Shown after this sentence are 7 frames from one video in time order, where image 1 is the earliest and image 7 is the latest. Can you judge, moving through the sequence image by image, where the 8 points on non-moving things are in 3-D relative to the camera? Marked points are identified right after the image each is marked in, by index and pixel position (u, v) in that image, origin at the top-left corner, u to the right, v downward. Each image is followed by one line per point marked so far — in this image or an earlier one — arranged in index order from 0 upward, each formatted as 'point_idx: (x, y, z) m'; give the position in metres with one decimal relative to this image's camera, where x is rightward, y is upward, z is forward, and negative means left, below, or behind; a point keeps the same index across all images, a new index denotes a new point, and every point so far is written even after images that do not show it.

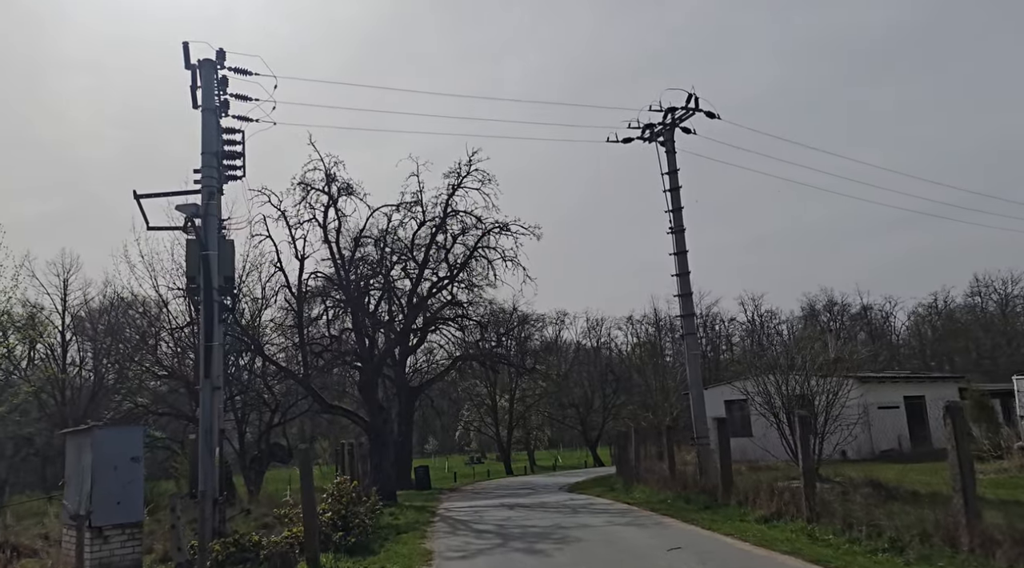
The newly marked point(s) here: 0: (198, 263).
0: (-5.2, +0.3, +15.6) m
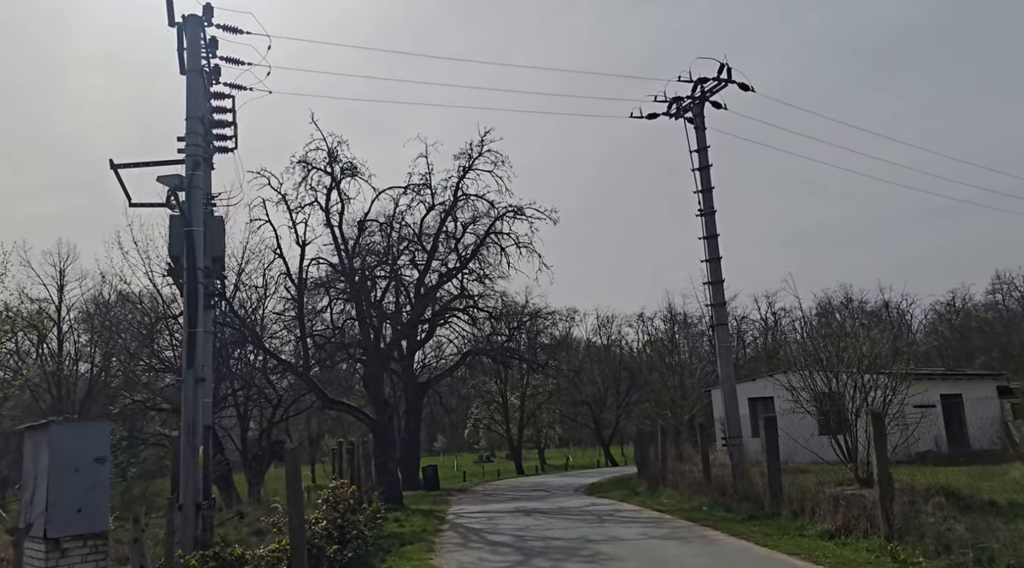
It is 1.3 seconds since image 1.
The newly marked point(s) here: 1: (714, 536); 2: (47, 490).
0: (-4.9, +0.6, +13.9) m
1: (+2.5, -3.1, +11.6) m
2: (-5.2, -2.3, +10.4) m
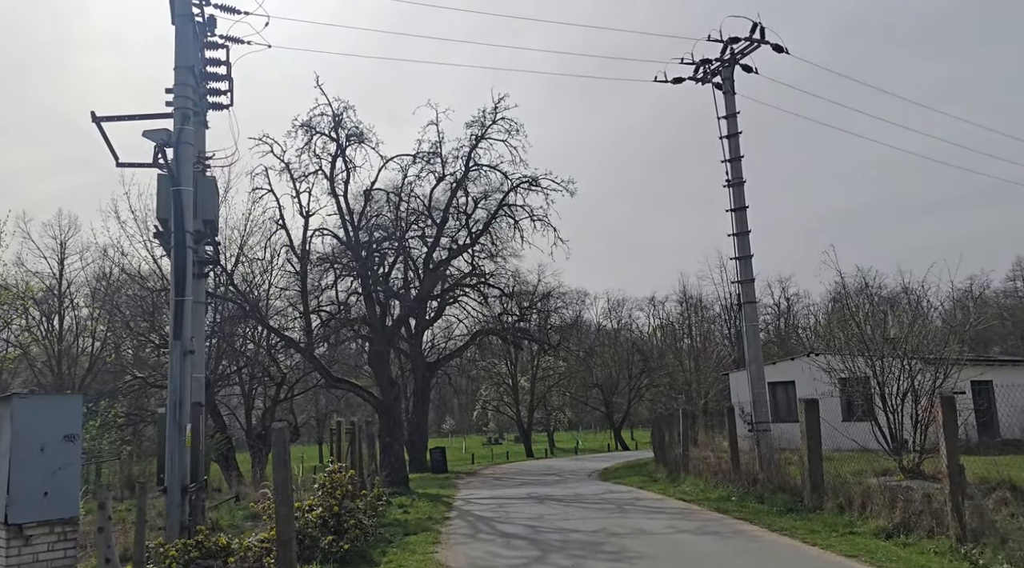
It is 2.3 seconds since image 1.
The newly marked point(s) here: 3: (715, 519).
0: (-4.7, +1.1, +12.8) m
1: (+2.7, -2.8, +10.4) m
2: (-5.0, -1.9, +9.3) m
3: (+2.5, -2.9, +11.5) m
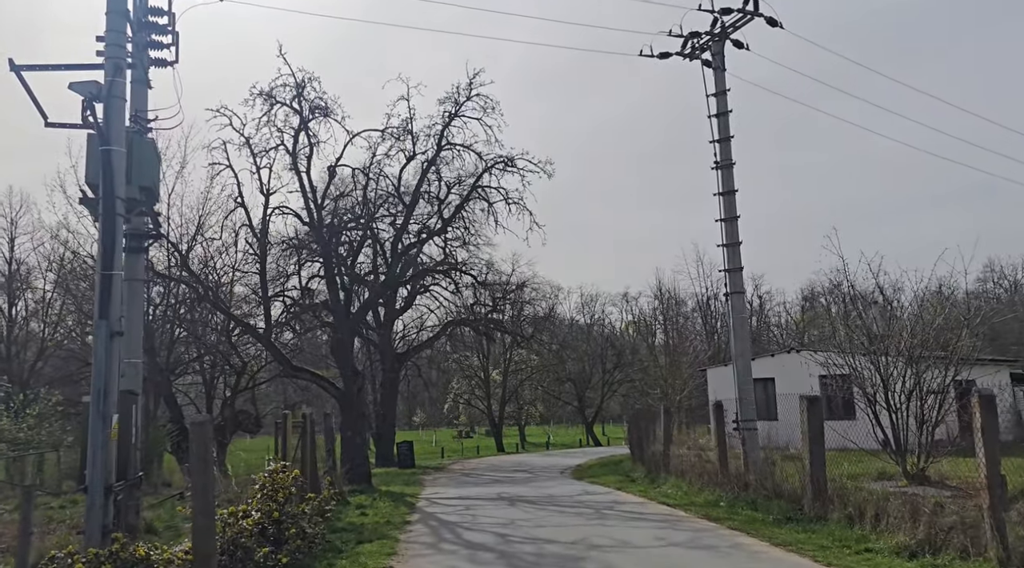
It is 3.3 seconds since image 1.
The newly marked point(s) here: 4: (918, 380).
0: (-5.0, +1.4, +11.4) m
1: (+2.4, -2.6, +9.2) m
2: (-5.3, -1.5, +7.9) m
3: (+2.1, -2.7, +10.3) m
4: (+5.7, -1.3, +13.1) m
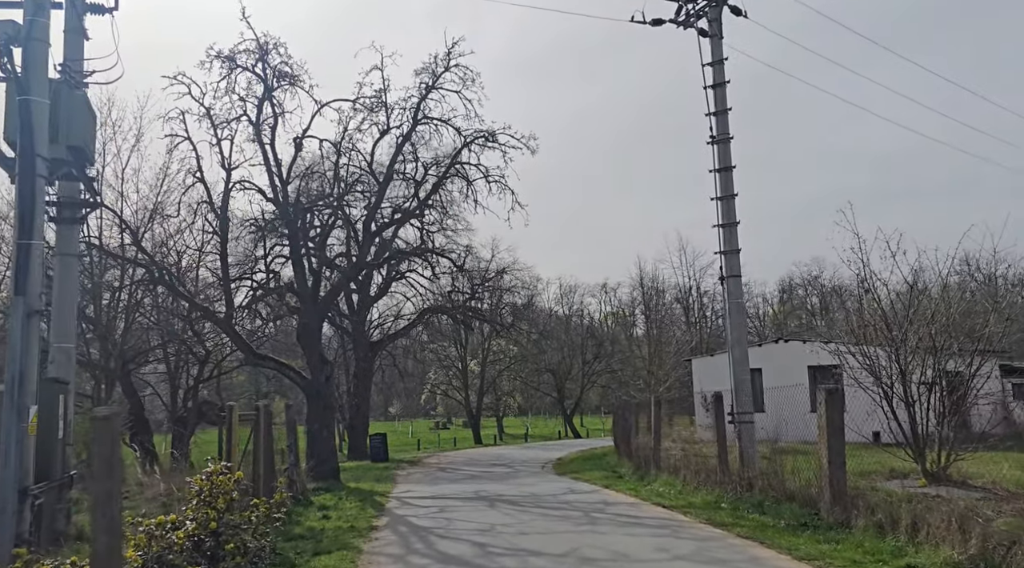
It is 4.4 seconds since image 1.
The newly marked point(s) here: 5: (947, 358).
0: (-5.2, +1.7, +9.9) m
1: (+2.2, -2.3, +8.0) m
2: (-5.4, -1.3, +6.4) m
3: (+1.9, -2.4, +9.0) m
4: (+5.4, -1.1, +11.9) m
5: (+5.5, -1.0, +12.0) m
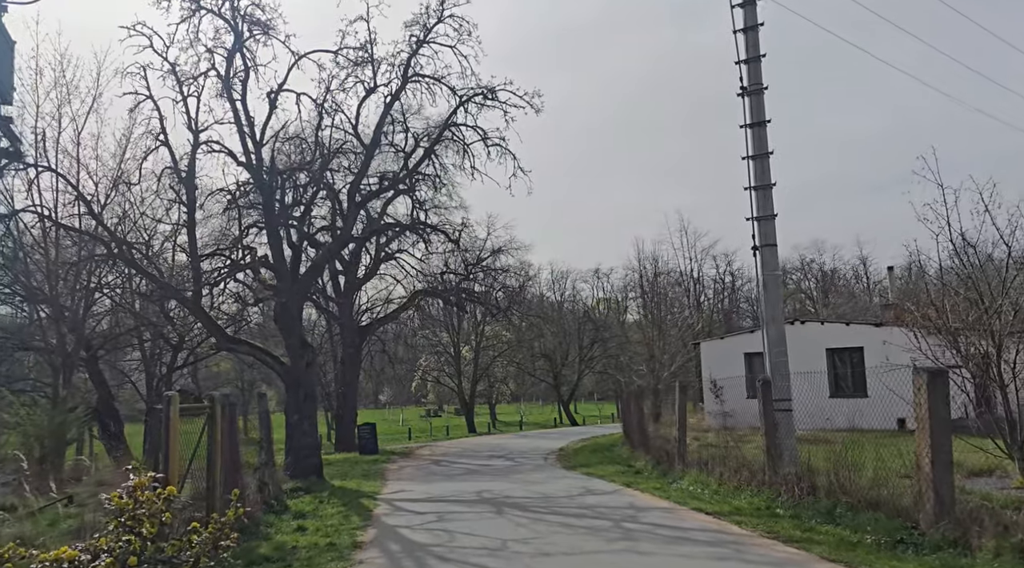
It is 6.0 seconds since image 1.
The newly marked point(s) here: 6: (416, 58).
0: (-5.1, +2.1, +7.7) m
1: (+2.4, -2.0, +6.0) m
2: (-5.2, -1.0, +4.3) m
3: (+2.1, -2.1, +7.0) m
4: (+5.6, -0.7, +9.9) m
5: (+5.7, -0.5, +10.0) m
6: (-2.0, +4.8, +19.8) m
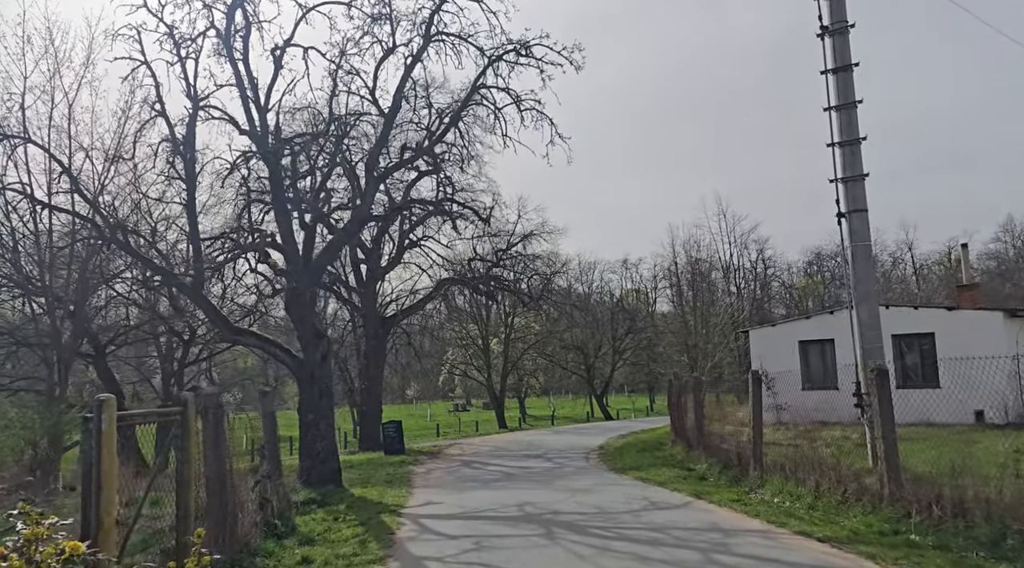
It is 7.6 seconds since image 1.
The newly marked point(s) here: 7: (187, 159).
0: (-4.7, +2.3, +5.8) m
1: (+2.7, -1.7, +3.8) m
2: (-4.9, -0.8, +2.4) m
3: (+2.5, -1.8, +4.9) m
4: (+6.0, -0.3, +7.6) m
5: (+6.1, -0.2, +7.7) m
6: (-1.4, +5.1, +17.7) m
7: (-5.9, +2.2, +17.1) m
